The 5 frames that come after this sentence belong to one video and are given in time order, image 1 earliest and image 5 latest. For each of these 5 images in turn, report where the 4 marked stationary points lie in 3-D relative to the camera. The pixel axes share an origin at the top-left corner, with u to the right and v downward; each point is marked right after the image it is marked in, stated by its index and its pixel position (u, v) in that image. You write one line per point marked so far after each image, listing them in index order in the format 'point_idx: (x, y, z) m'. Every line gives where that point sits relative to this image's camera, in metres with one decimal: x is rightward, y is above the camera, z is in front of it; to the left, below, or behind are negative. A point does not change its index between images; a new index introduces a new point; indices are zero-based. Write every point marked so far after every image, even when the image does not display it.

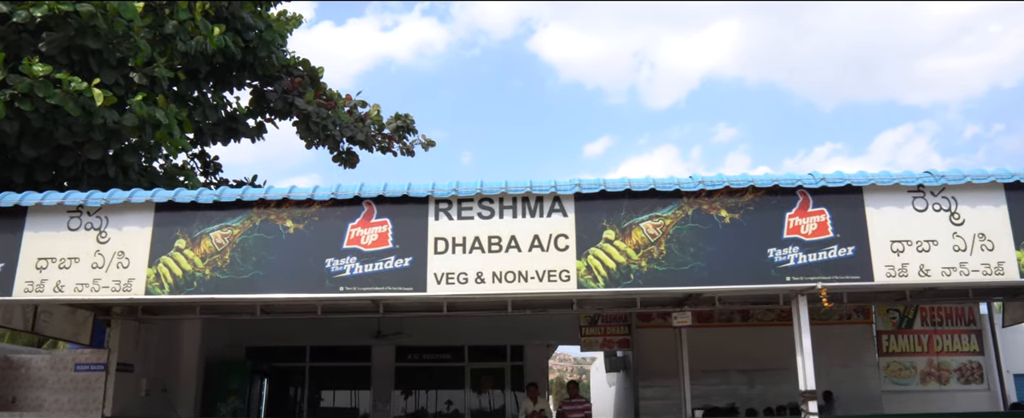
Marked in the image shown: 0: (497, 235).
0: (-0.1, -0.2, +6.8) m
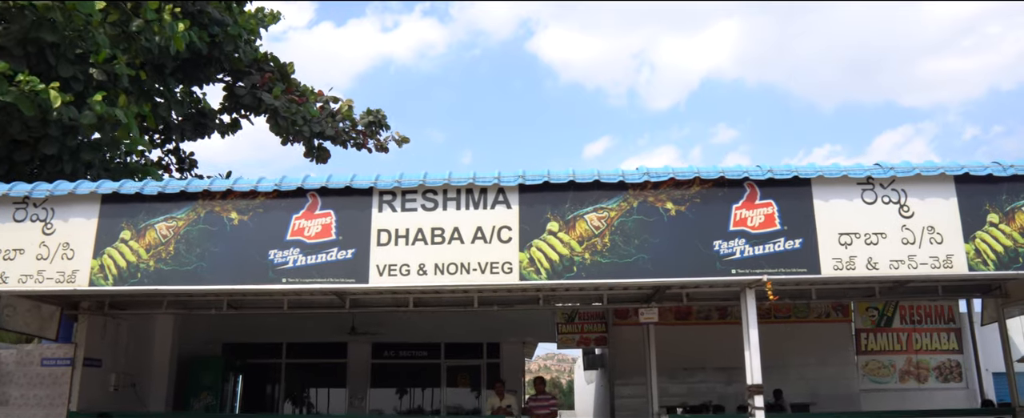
0: (-0.6, -0.1, +6.8) m
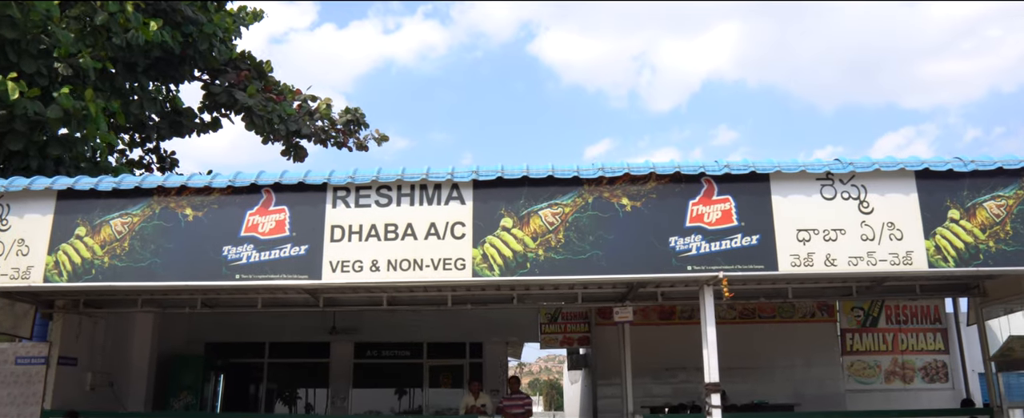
0: (-1.0, -0.1, +6.7) m
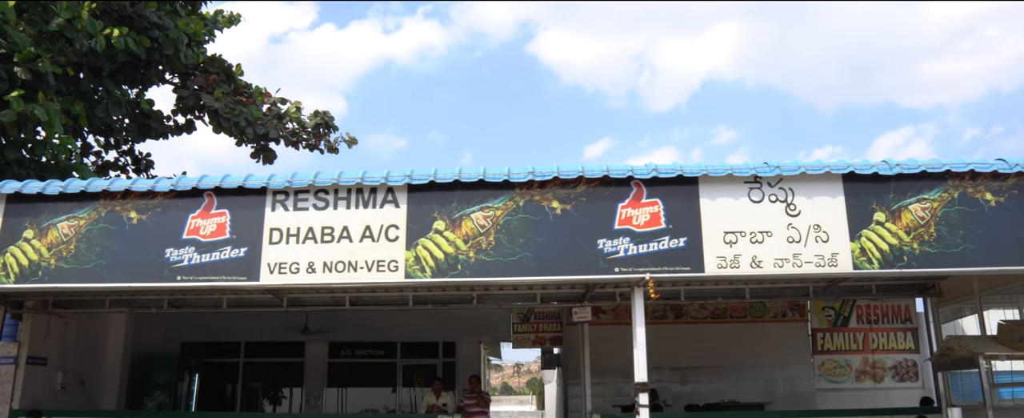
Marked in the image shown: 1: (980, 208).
0: (-1.5, -0.1, +6.9) m
1: (+4.1, 0.0, +7.2) m
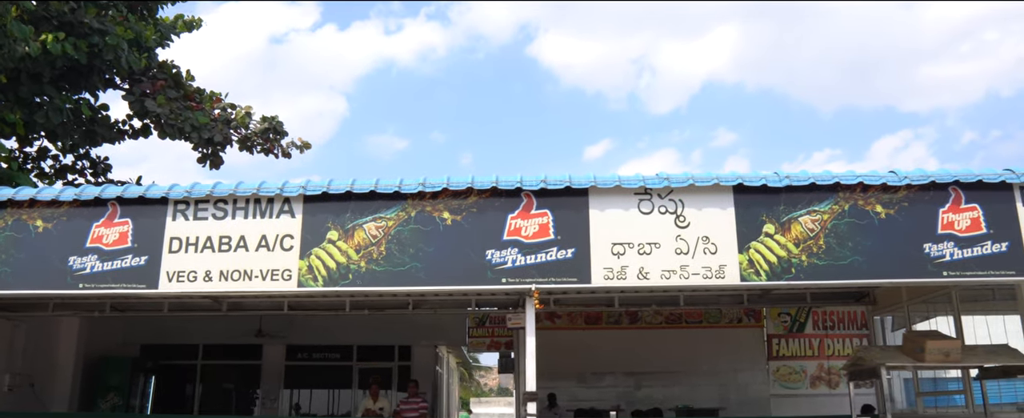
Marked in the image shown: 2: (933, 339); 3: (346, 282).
0: (-2.4, -0.2, +7.0) m
1: (+3.2, -0.1, +7.3) m
2: (+4.2, -1.3, +8.2) m
3: (-1.4, -0.6, +6.9) m
